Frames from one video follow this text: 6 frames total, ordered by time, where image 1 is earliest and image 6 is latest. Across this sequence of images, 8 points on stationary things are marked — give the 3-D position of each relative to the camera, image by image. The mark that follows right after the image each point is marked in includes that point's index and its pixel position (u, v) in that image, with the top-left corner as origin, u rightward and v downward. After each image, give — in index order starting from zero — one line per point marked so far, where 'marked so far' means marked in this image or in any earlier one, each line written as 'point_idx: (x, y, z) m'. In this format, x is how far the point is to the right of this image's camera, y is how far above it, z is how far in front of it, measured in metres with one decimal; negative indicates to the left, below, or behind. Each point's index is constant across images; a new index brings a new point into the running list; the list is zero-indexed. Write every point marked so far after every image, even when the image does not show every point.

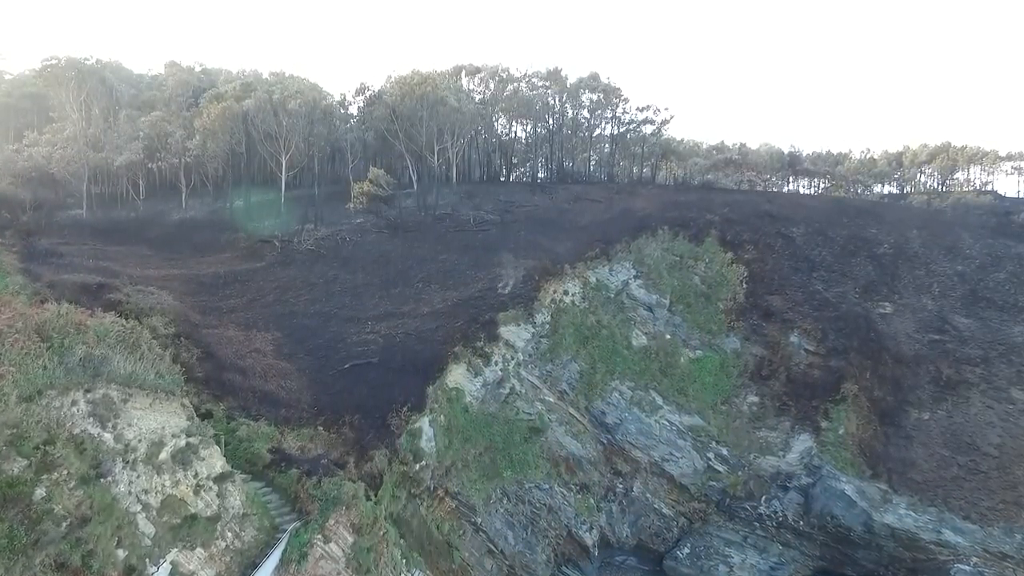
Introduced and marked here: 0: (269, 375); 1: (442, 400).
0: (-7.8, -2.8, +18.6) m
1: (-2.4, -3.8, +19.5) m
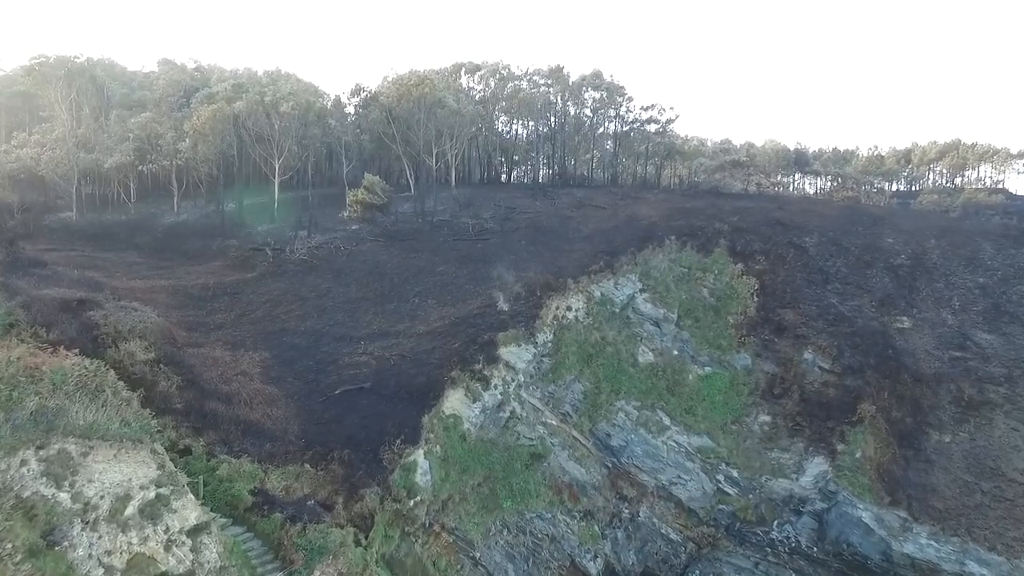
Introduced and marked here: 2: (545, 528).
0: (-7.8, -3.5, +17.5) m
1: (-2.4, -4.5, +18.4) m
2: (+1.1, -7.9, +19.0) m
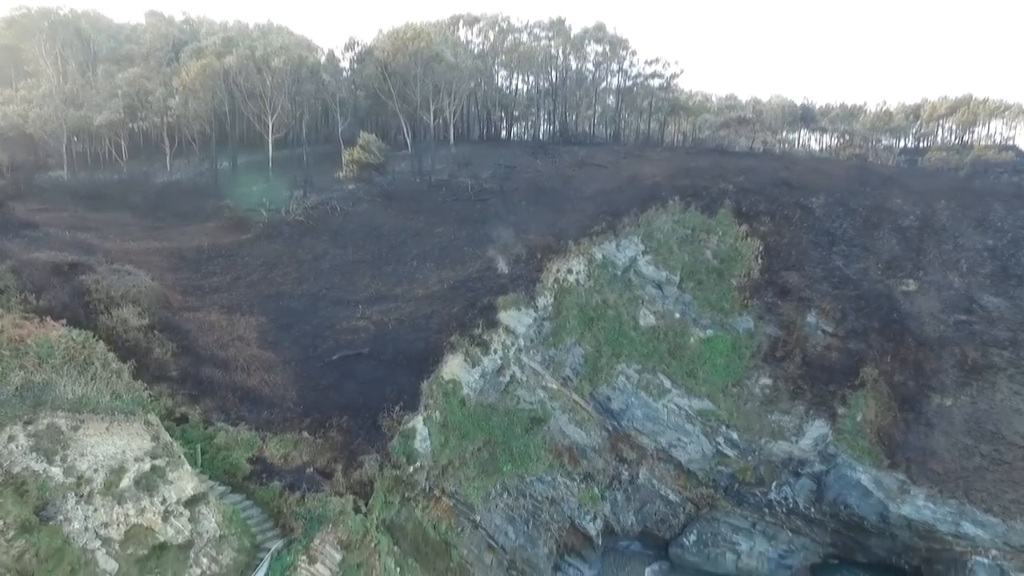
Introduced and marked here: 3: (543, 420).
0: (-7.8, -2.4, +17.3) m
1: (-2.4, -3.4, +18.3) m
2: (+1.1, -6.7, +19.1) m
3: (+1.1, -4.5, +19.8) m
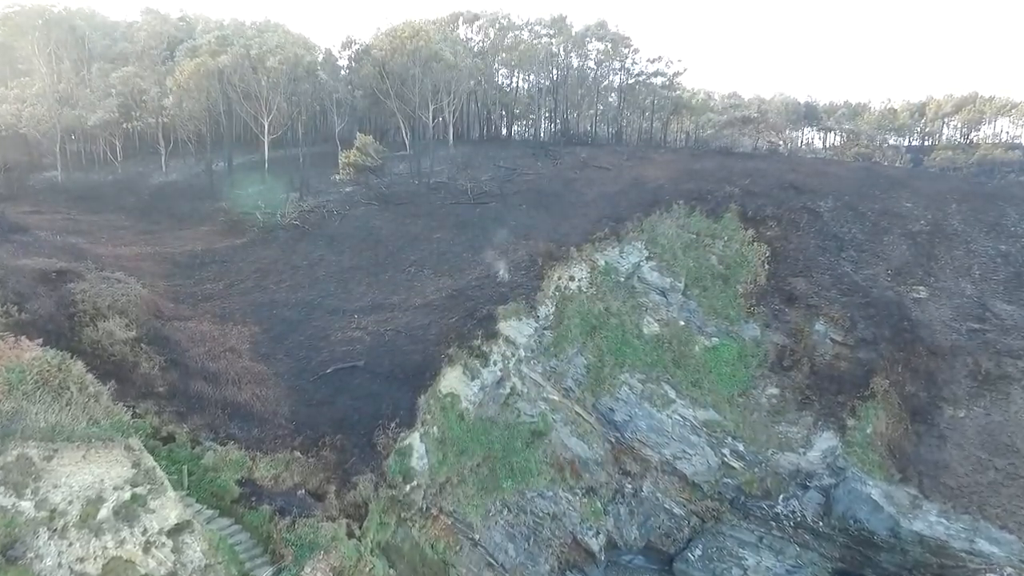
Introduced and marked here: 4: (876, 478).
0: (-7.8, -2.7, +16.7) m
1: (-2.4, -3.7, +17.7) m
2: (+1.1, -7.0, +18.5) m
3: (+1.1, -4.8, +19.2) m
4: (+12.3, -6.4, +19.6) m
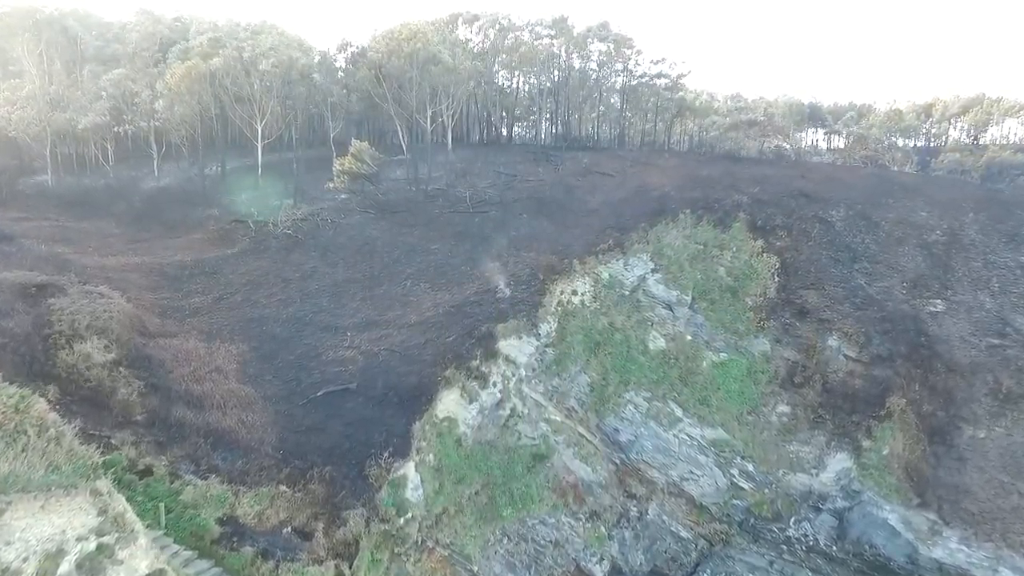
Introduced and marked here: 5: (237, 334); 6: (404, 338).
0: (-7.8, -3.3, +15.9) m
1: (-2.3, -4.2, +16.8) m
2: (+1.1, -7.5, +17.6) m
3: (+1.1, -5.4, +18.3) m
4: (+12.3, -7.0, +18.8) m
5: (-9.2, -1.6, +19.4) m
6: (-3.6, -1.6, +19.4) m
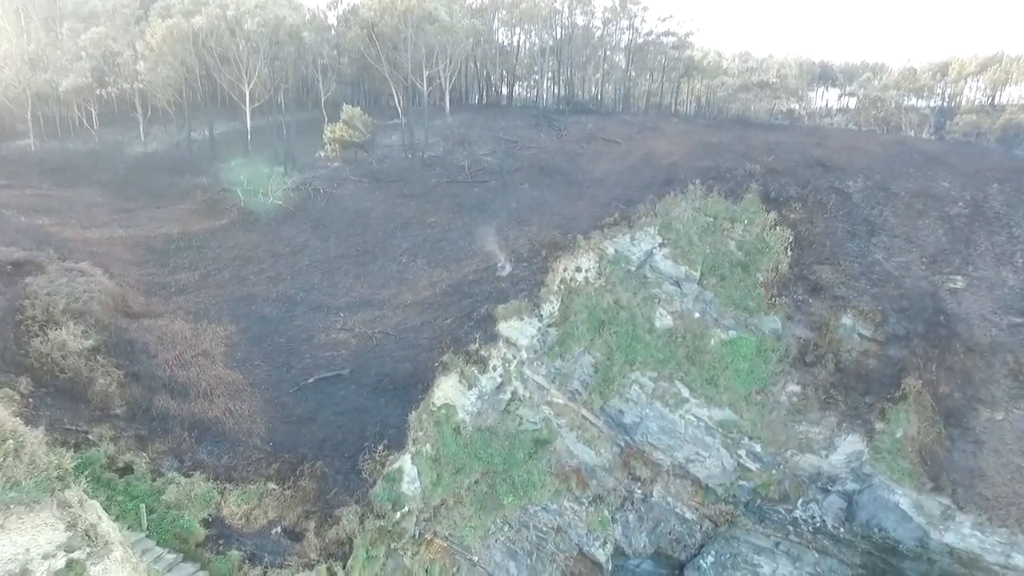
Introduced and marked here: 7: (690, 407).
0: (-7.8, -2.8, +15.1) m
1: (-2.3, -3.7, +16.0) m
2: (+1.1, -7.0, +17.1) m
3: (+1.1, -4.7, +17.7) m
4: (+12.4, -6.3, +18.2) m
5: (-9.2, -0.9, +18.5) m
6: (-3.6, -1.0, +18.5) m
7: (+6.1, -4.1, +19.6) m
